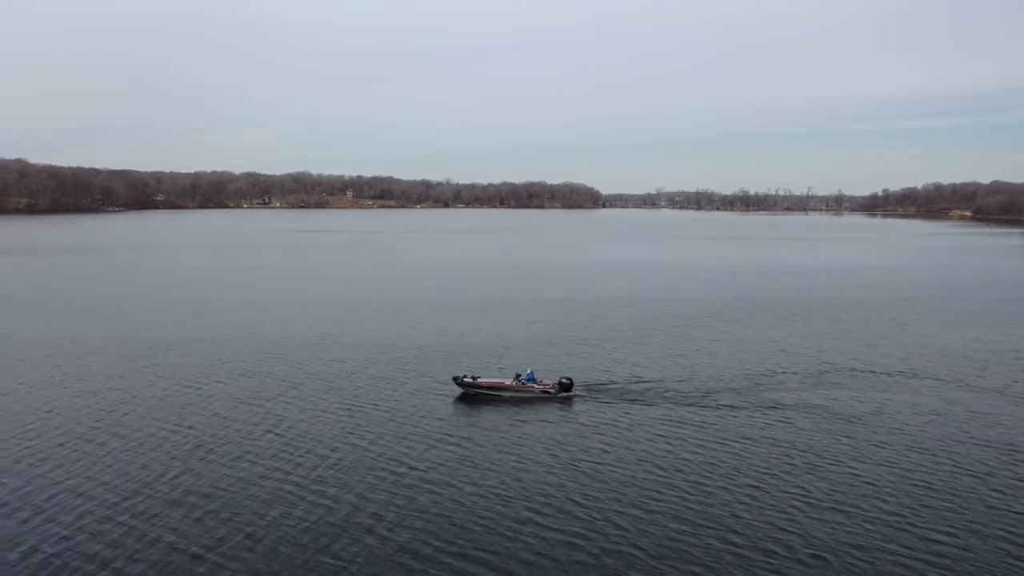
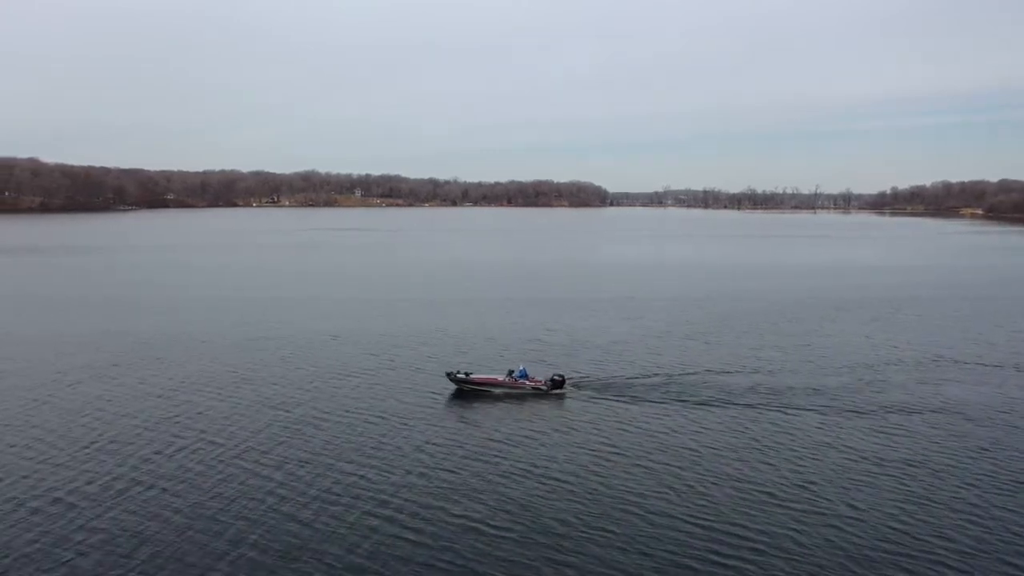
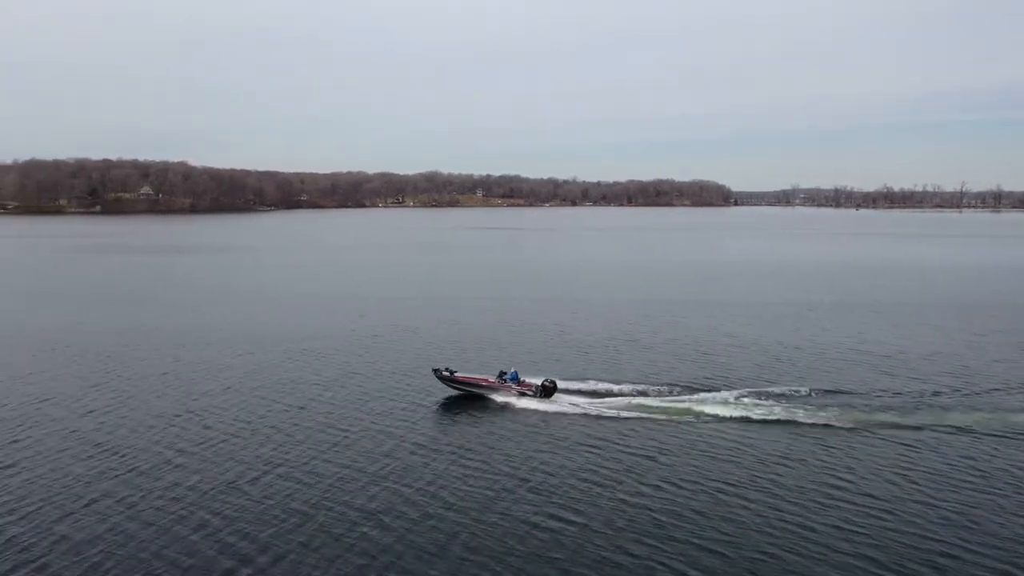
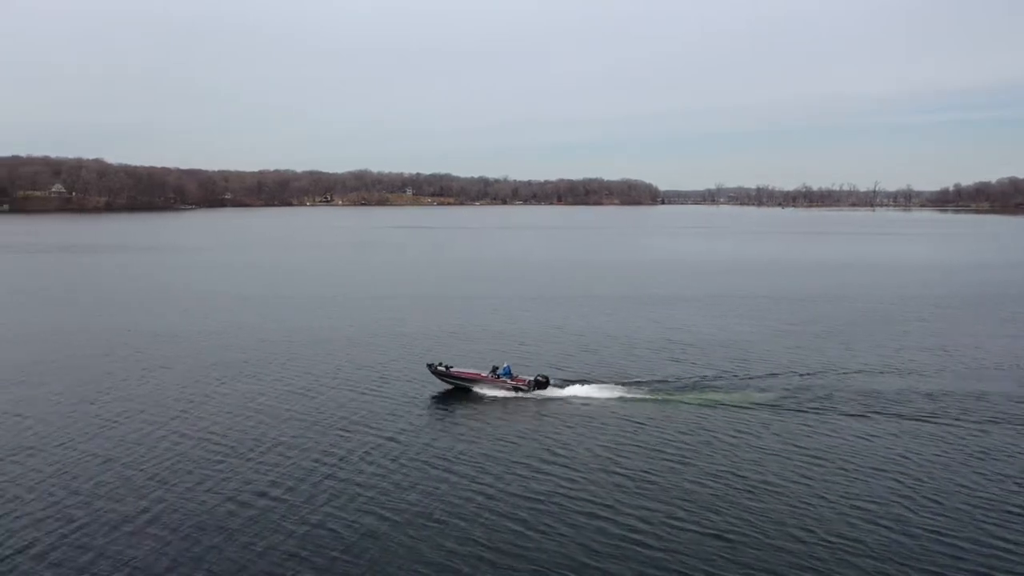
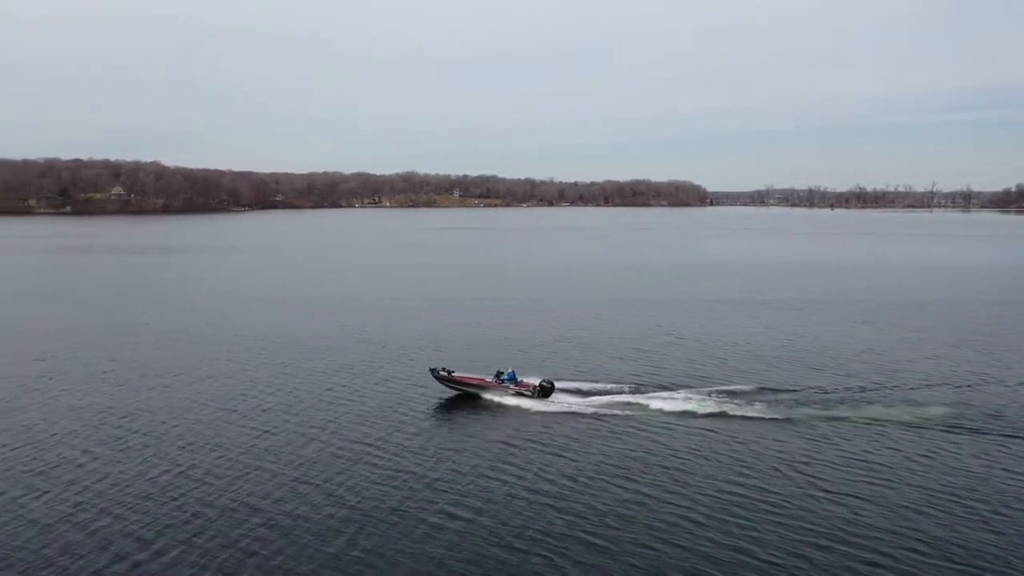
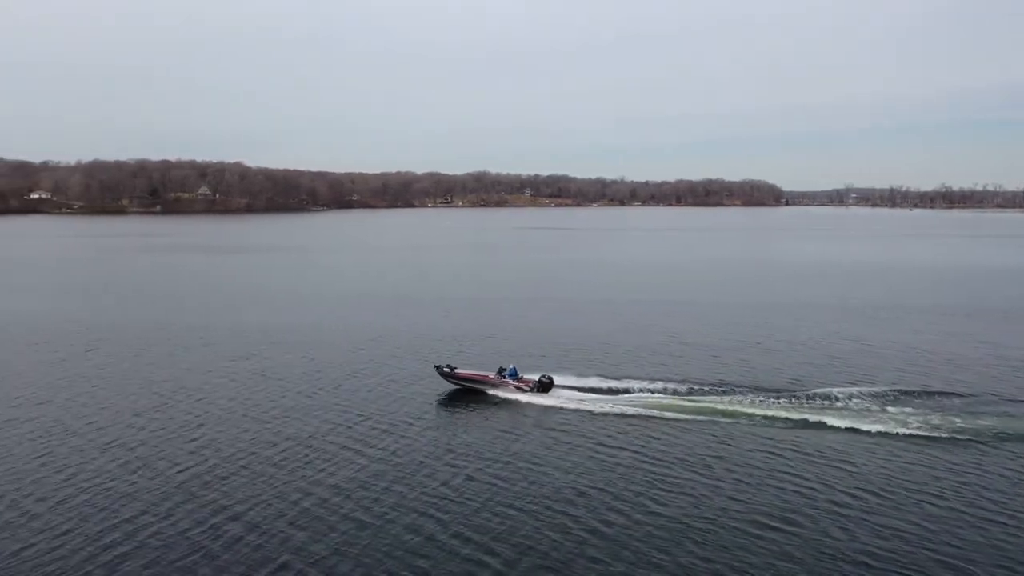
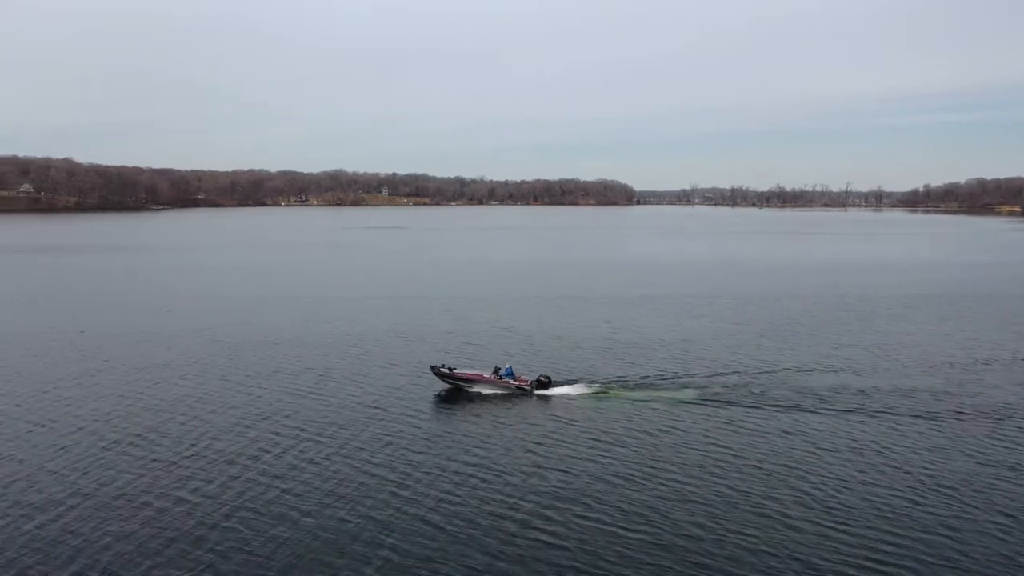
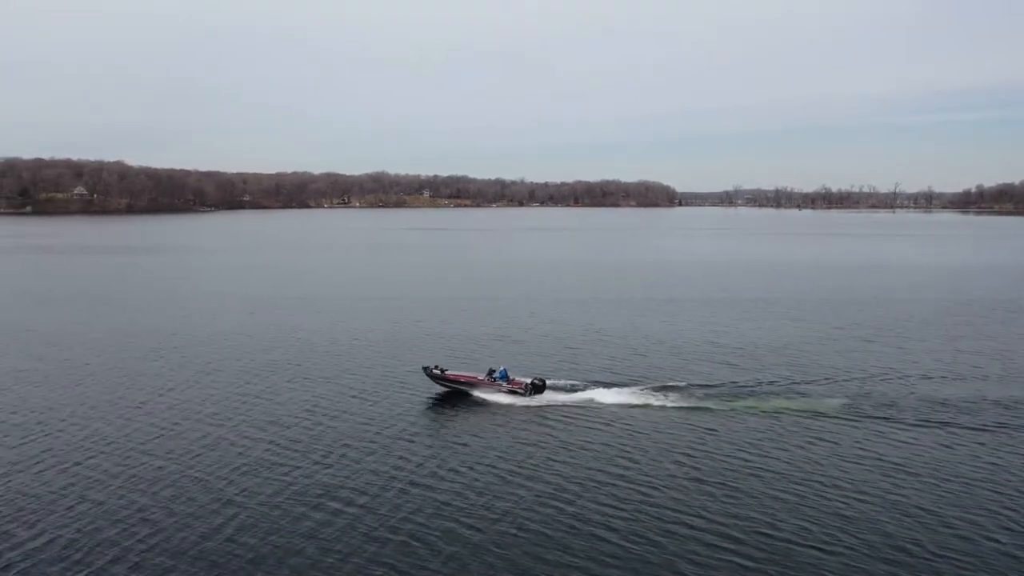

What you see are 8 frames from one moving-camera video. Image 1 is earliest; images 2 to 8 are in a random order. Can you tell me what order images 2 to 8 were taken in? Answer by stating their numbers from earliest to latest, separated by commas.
2, 7, 4, 8, 5, 3, 6
